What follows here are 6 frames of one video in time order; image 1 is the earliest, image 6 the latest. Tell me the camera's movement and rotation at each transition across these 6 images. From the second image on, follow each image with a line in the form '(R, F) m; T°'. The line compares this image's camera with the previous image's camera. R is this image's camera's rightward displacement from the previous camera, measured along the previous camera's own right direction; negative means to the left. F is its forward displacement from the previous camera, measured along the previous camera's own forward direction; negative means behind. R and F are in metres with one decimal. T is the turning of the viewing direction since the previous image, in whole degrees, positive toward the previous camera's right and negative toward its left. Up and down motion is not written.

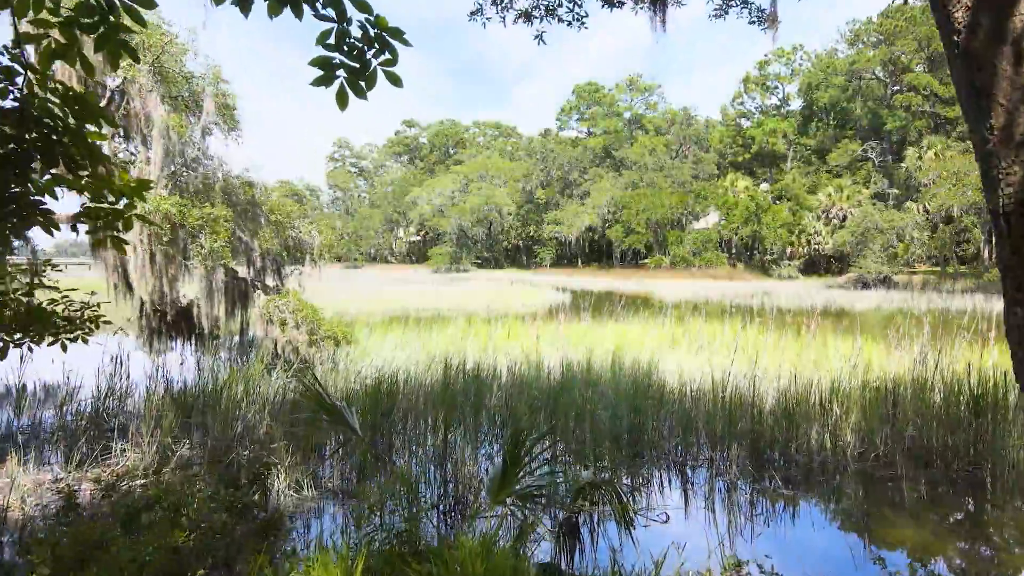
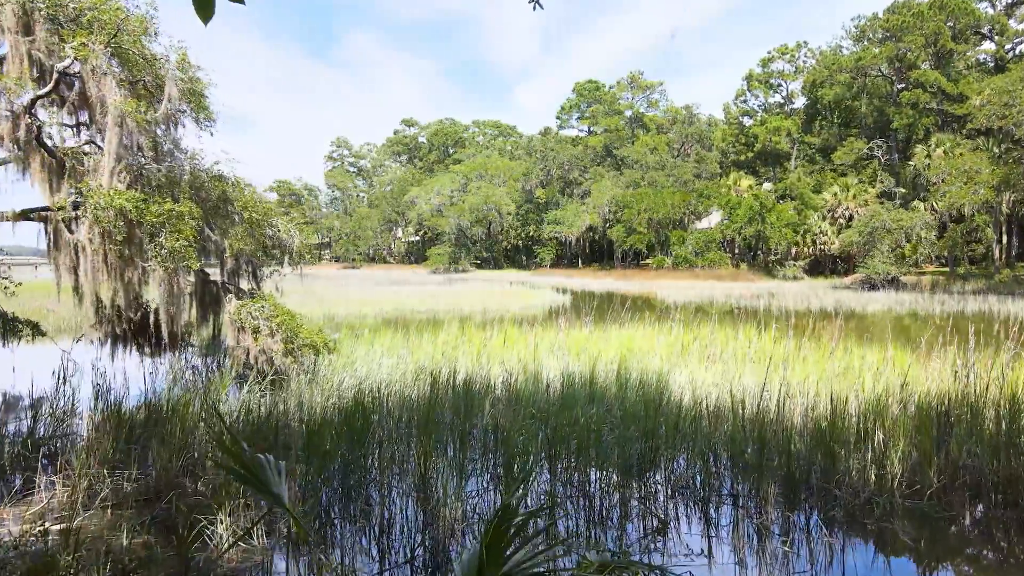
(0.0, +0.6) m; 0°
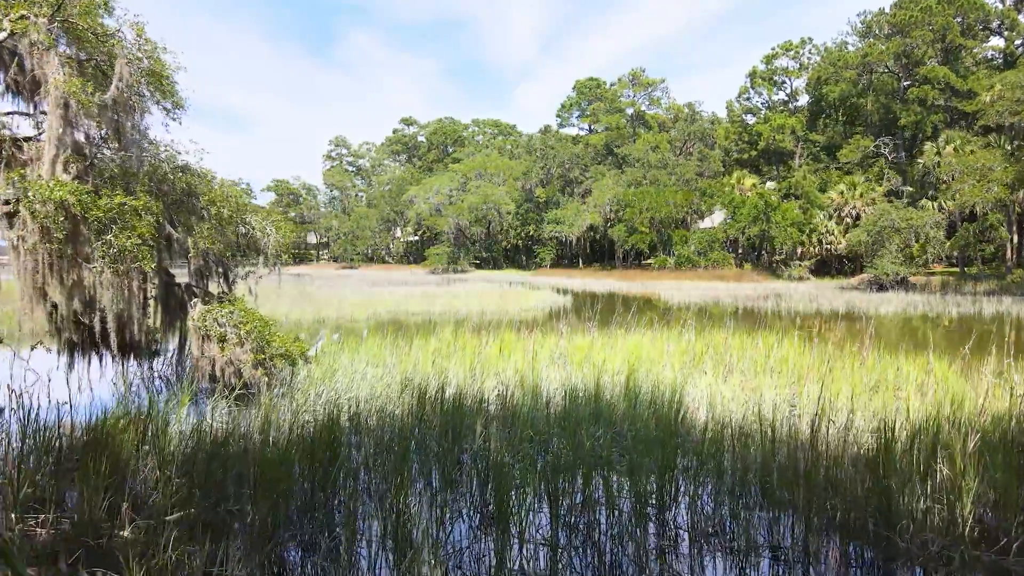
(0.0, +0.6) m; 0°
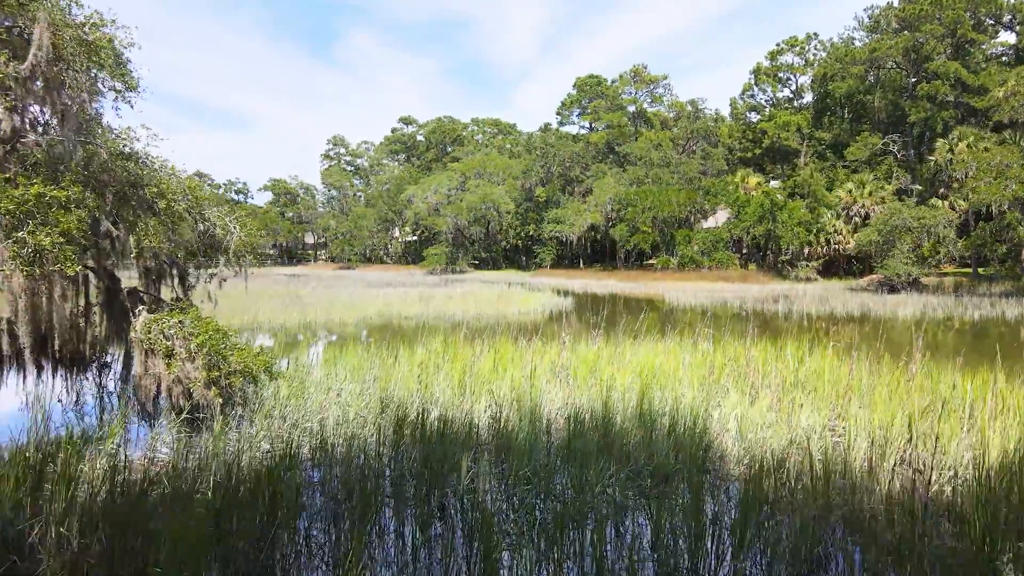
(0.0, +0.8) m; 0°
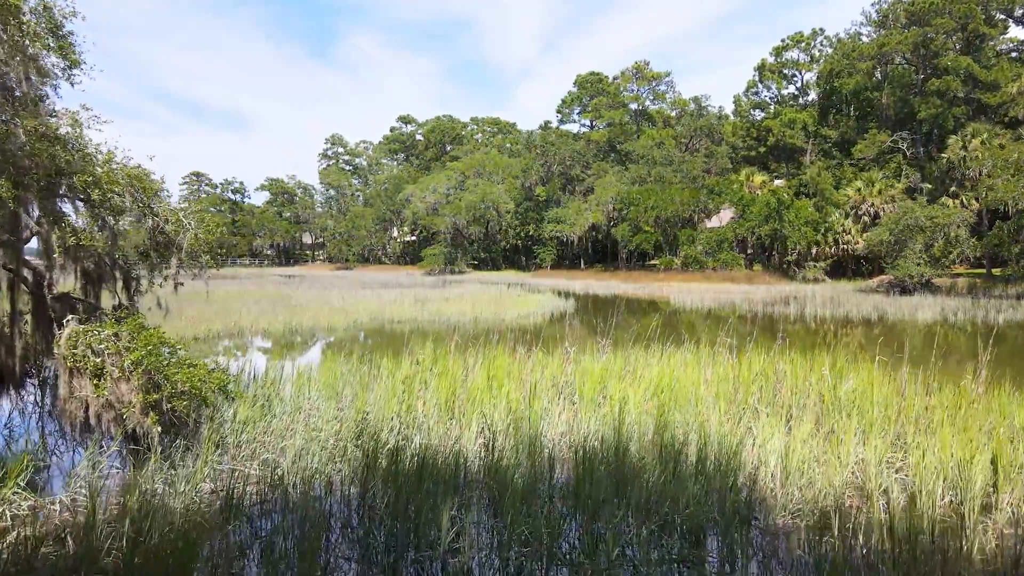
(0.0, +0.7) m; 0°
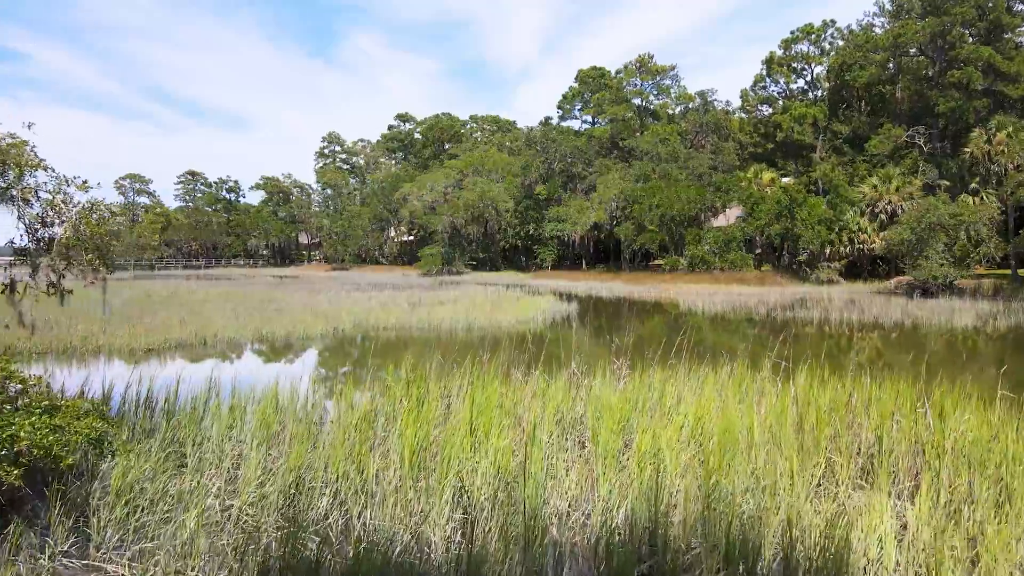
(0.0, +1.3) m; 0°
